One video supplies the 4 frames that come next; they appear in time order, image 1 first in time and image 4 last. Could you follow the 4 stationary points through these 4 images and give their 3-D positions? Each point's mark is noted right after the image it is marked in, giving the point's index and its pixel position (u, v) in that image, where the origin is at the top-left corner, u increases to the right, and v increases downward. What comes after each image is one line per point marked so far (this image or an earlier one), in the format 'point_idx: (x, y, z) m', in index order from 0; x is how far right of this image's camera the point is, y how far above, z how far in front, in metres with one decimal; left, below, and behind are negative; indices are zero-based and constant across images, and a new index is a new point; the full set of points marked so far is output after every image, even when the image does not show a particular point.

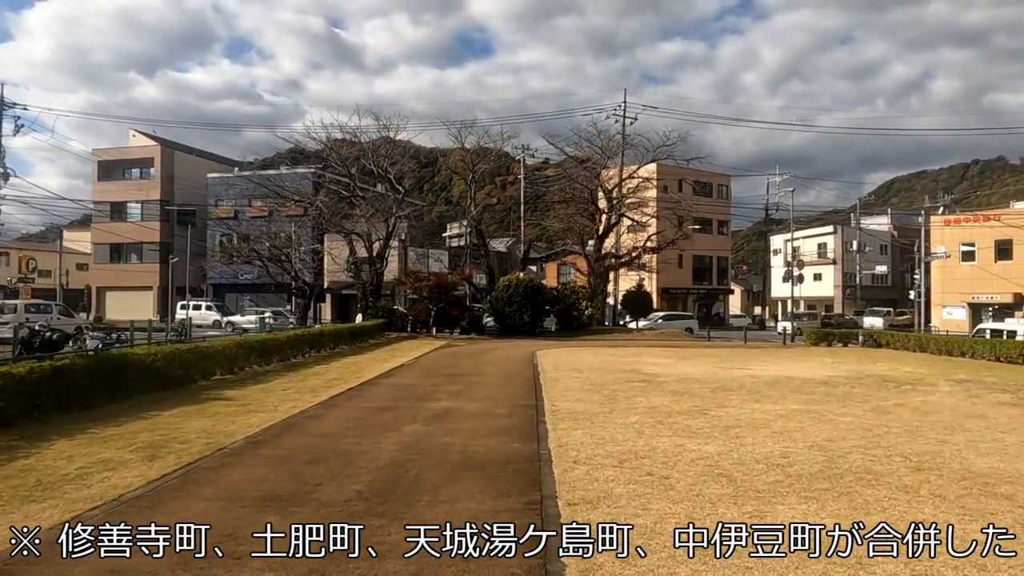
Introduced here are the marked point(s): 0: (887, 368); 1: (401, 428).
0: (+9.3, -2.0, +17.2) m
1: (-1.4, -1.8, +8.7) m
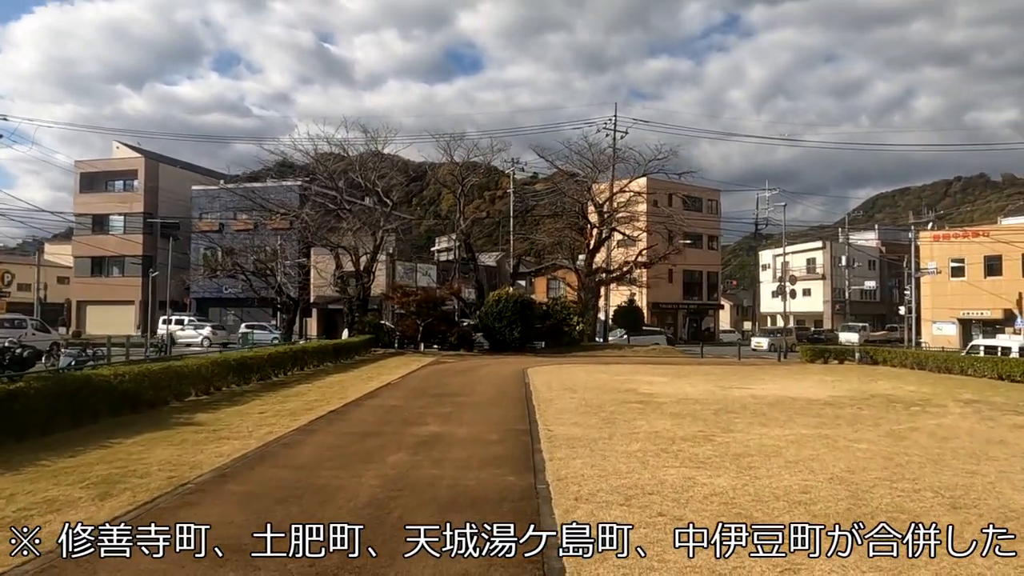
0: (+9.1, -2.4, +16.7) m
1: (-1.5, -2.0, +8.0) m
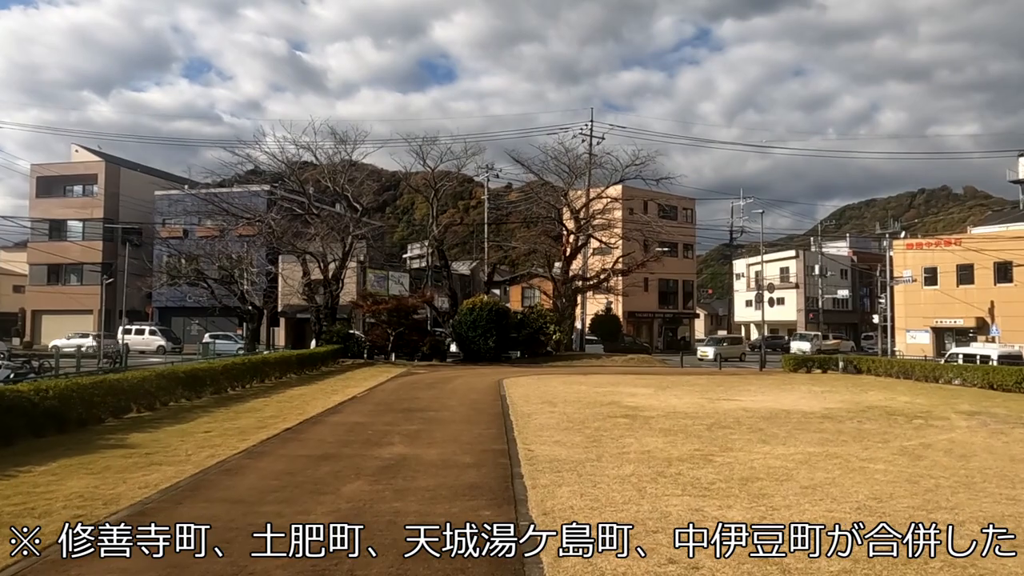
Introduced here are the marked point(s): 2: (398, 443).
0: (+8.5, -2.5, +15.9) m
1: (-1.7, -2.0, +6.9) m
2: (-1.5, -2.1, +9.5) m
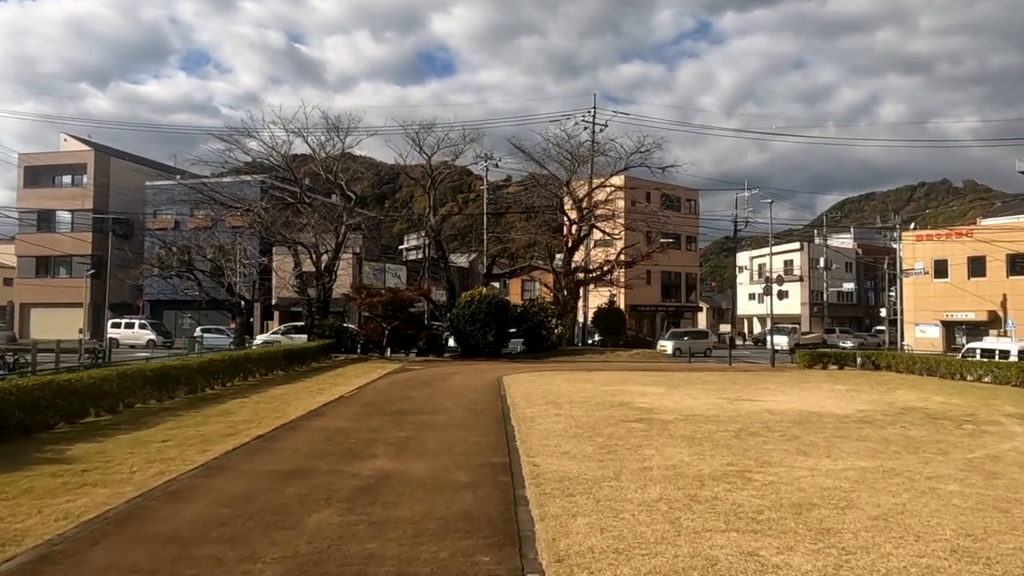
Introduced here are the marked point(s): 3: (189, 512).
0: (+8.5, -2.3, +14.6) m
1: (-1.7, -1.9, +5.6) m
2: (-1.5, -2.0, +8.2) m
3: (-2.7, -1.9, +6.0) m
